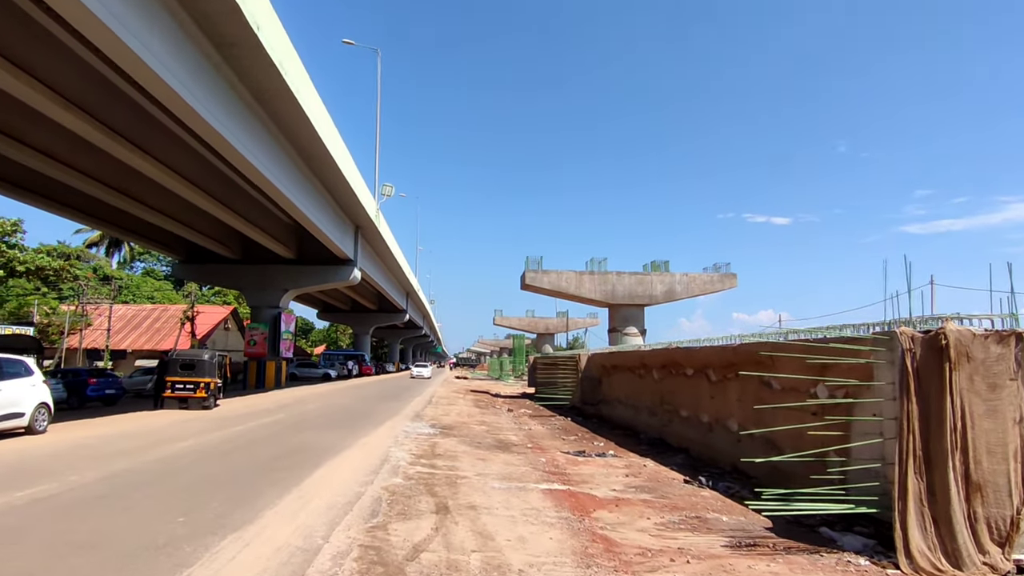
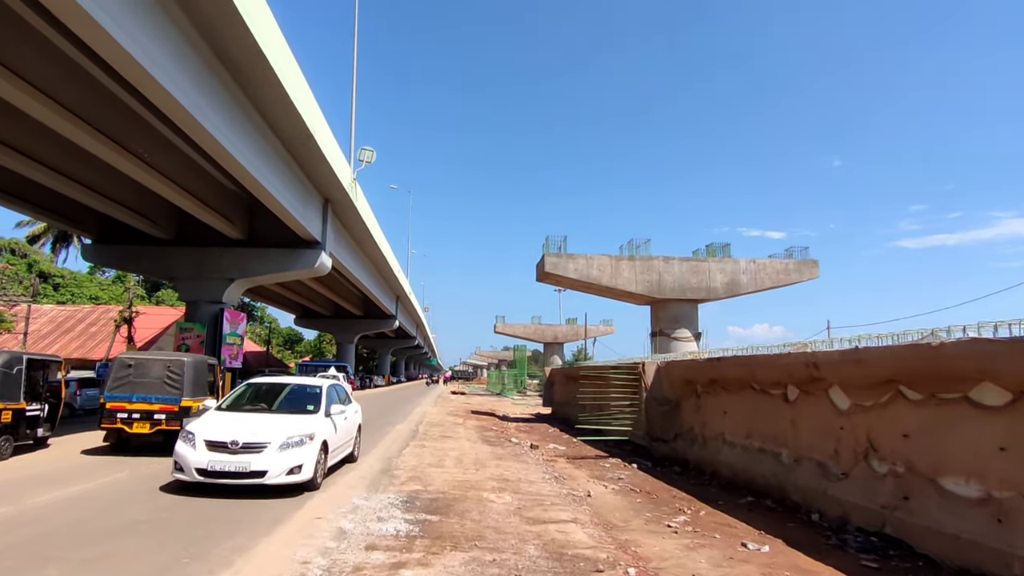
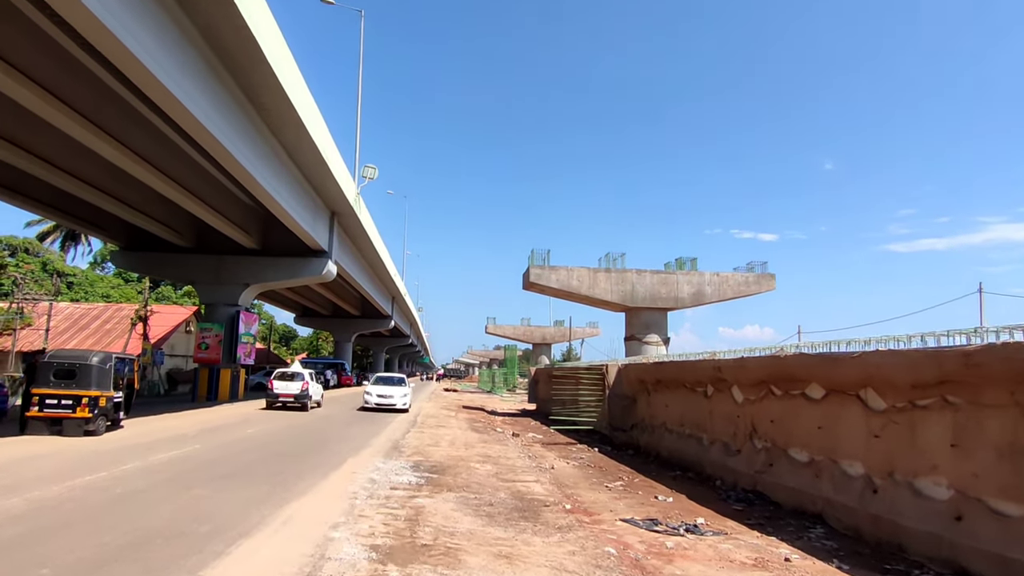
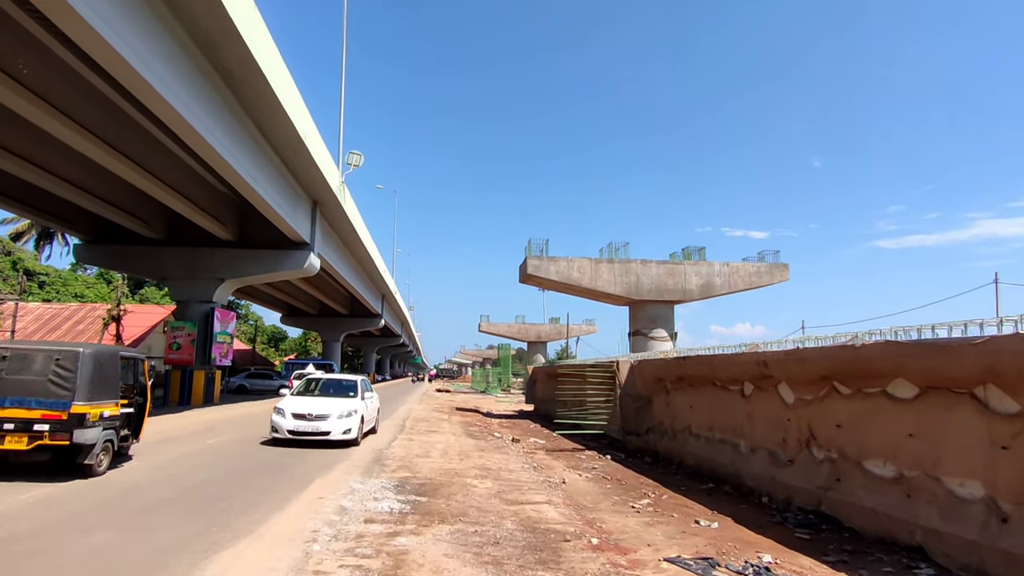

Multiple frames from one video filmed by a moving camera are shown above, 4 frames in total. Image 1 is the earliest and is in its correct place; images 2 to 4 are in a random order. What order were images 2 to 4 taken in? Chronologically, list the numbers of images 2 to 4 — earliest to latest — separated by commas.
3, 4, 2
